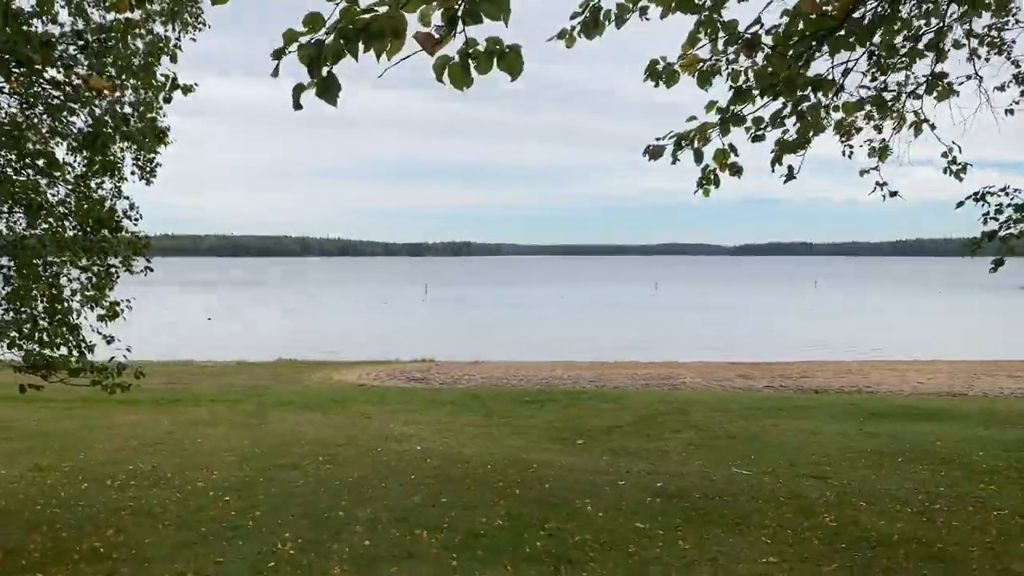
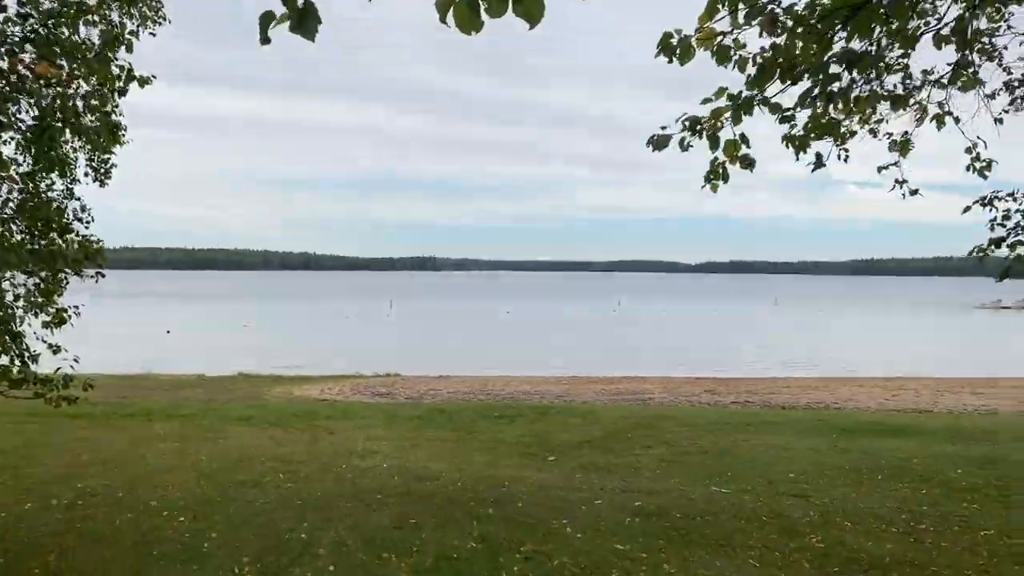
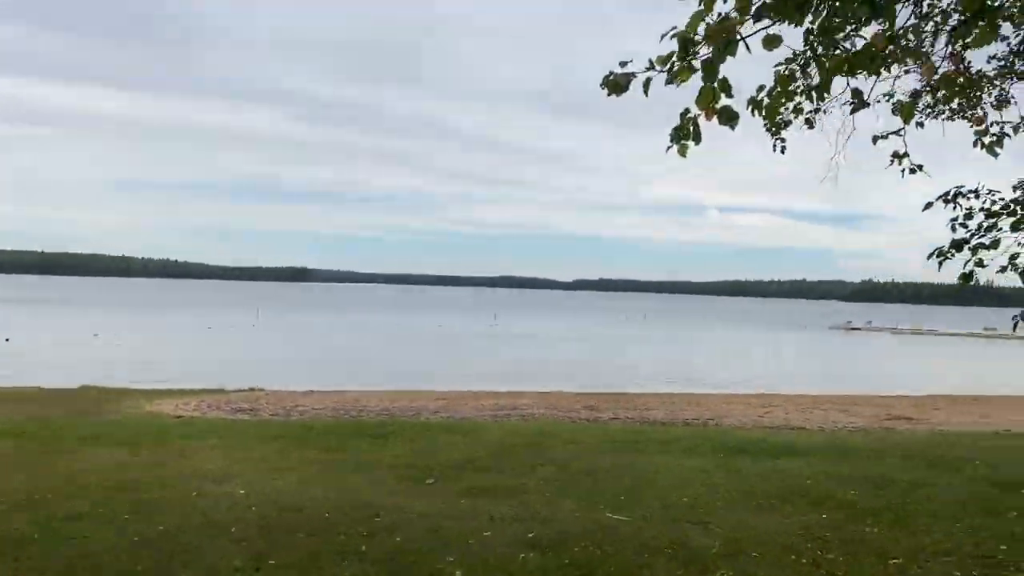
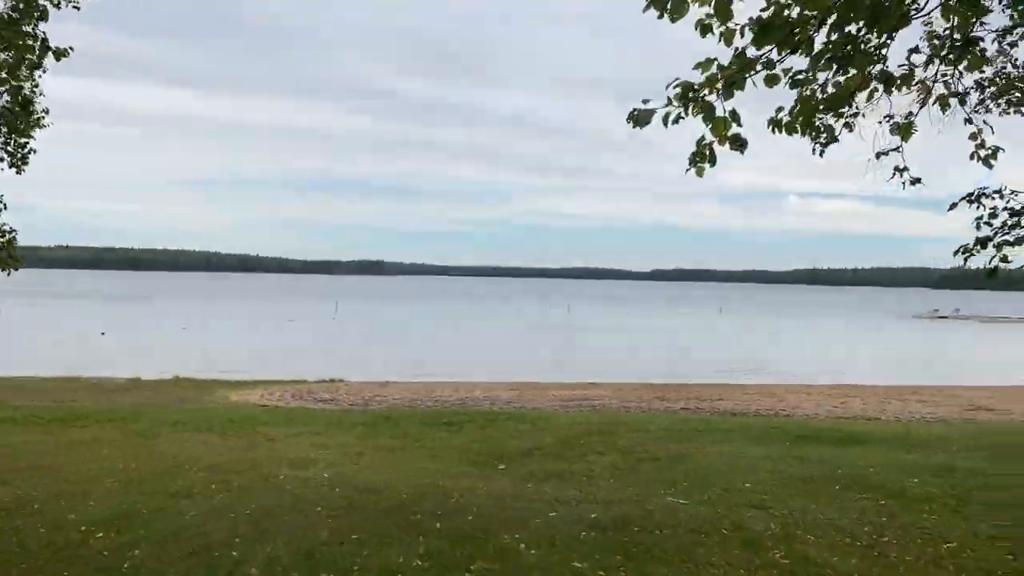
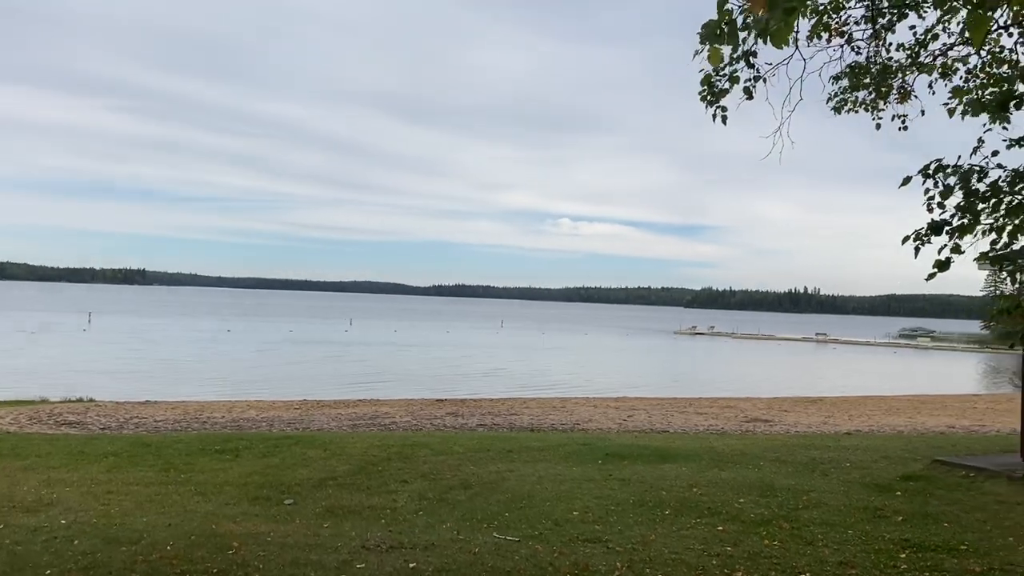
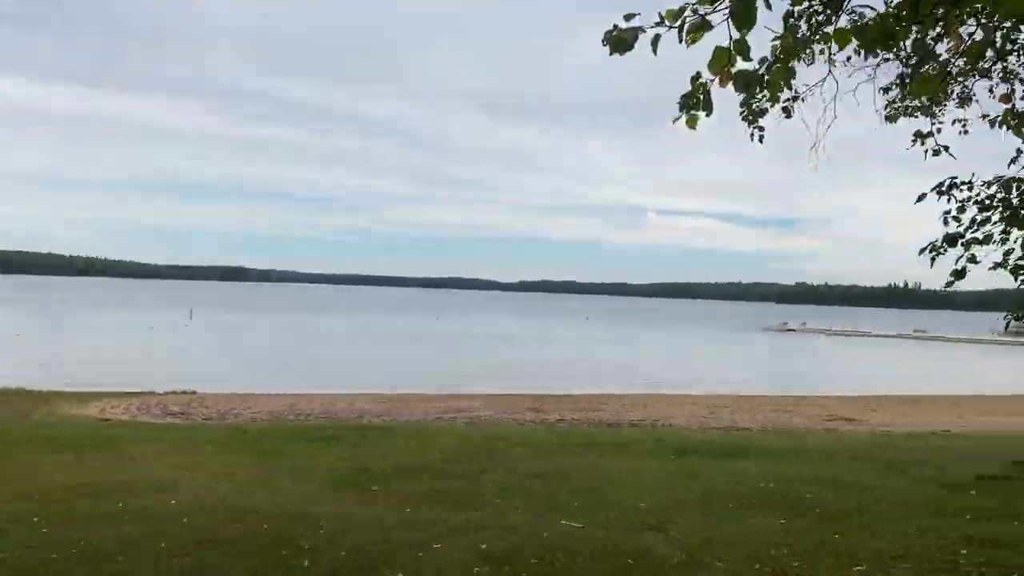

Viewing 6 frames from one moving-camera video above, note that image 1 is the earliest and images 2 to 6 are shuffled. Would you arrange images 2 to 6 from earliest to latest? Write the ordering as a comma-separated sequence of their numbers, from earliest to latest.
2, 4, 3, 6, 5
